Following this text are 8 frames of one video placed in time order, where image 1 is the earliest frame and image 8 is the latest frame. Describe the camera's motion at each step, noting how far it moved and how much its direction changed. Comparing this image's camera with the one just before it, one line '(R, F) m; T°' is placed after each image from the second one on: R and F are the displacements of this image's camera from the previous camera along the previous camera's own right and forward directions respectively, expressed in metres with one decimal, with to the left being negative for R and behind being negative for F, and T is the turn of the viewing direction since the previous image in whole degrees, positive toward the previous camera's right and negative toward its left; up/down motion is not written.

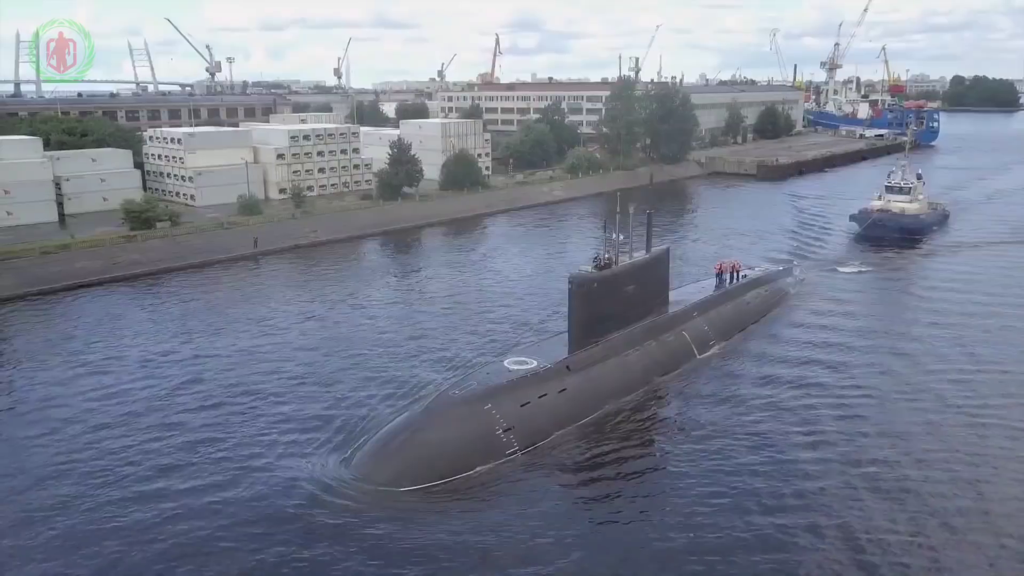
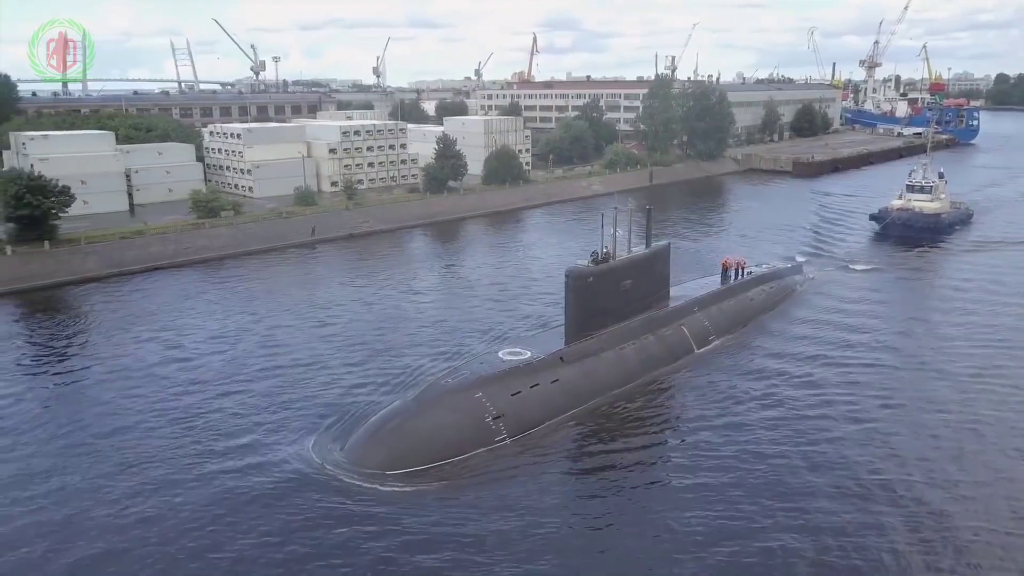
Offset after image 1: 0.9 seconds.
(-0.2, -0.9) m; -2°
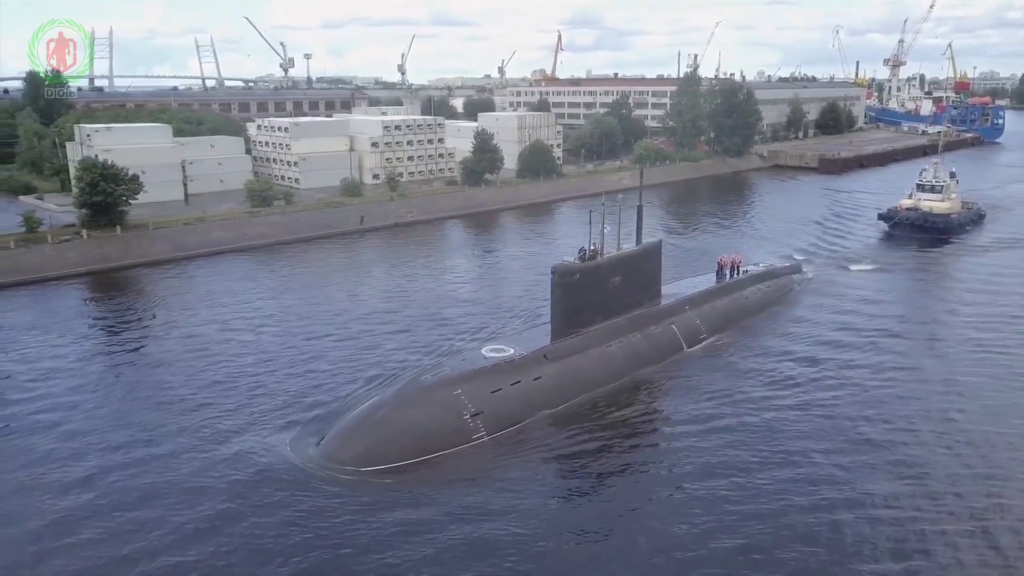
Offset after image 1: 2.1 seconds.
(-0.5, -0.9) m; -1°
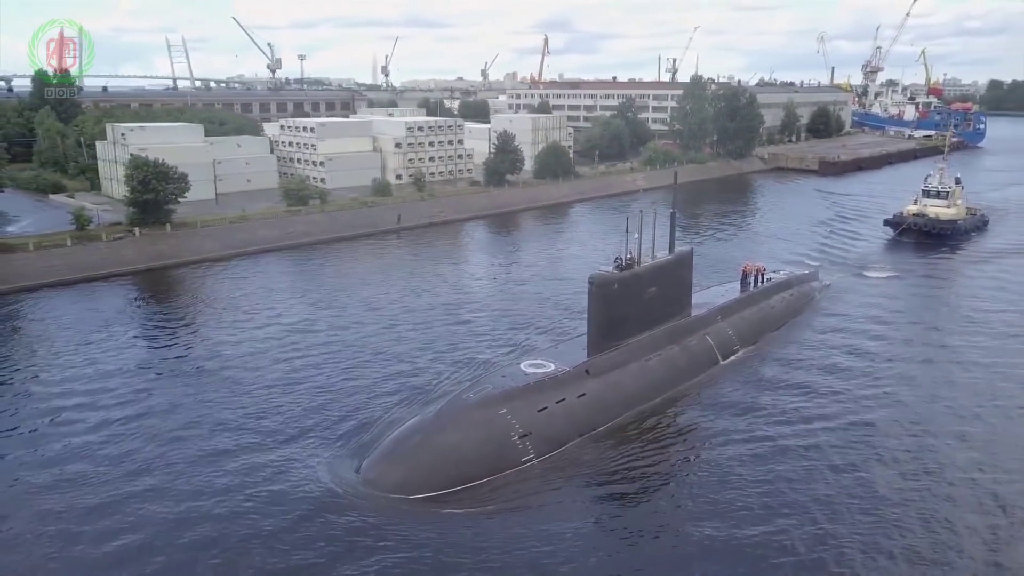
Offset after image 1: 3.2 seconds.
(-1.6, -0.4) m; +2°
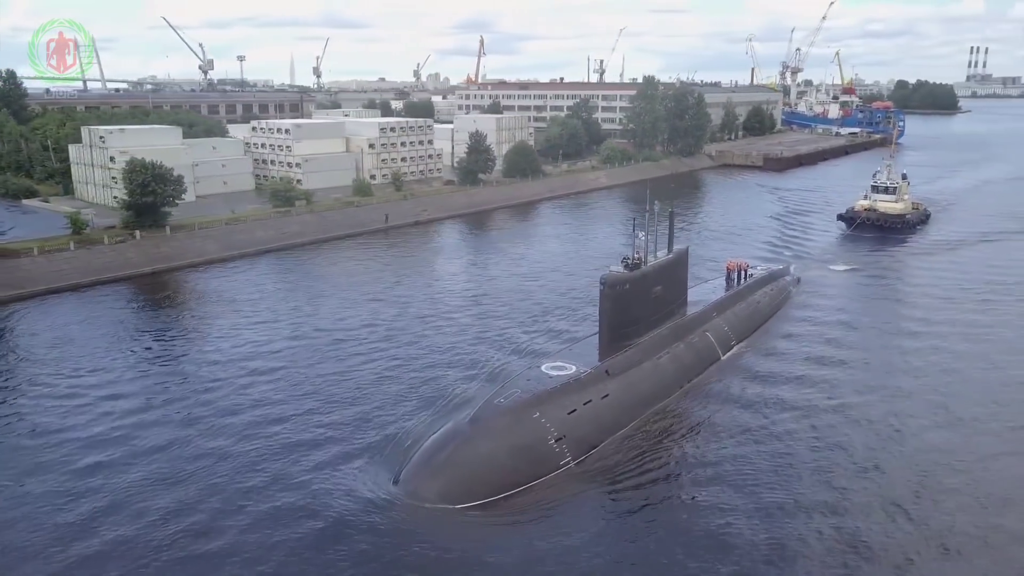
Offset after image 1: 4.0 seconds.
(-1.6, -0.5) m; +5°
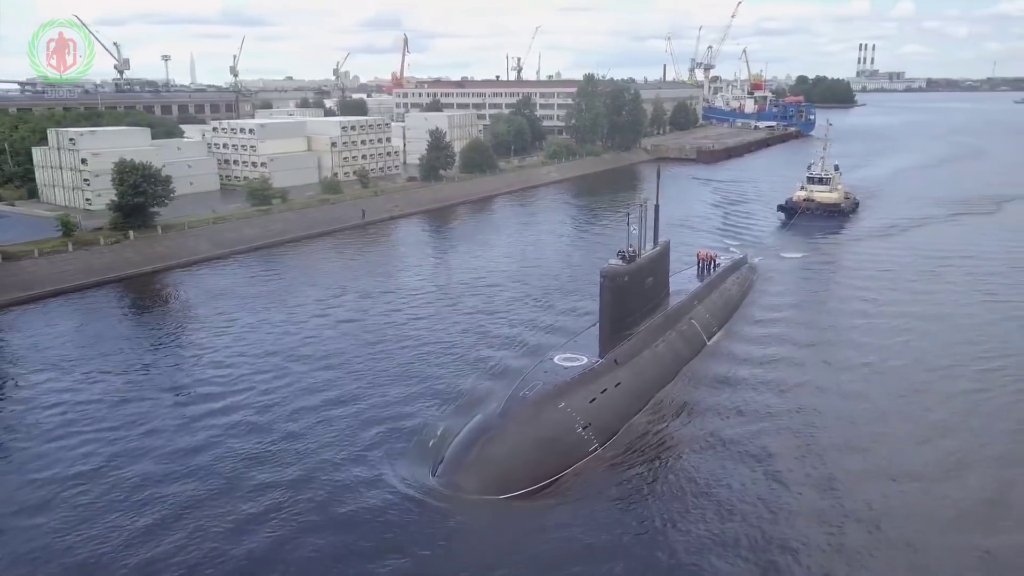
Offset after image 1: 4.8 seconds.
(-1.6, -0.9) m; +6°
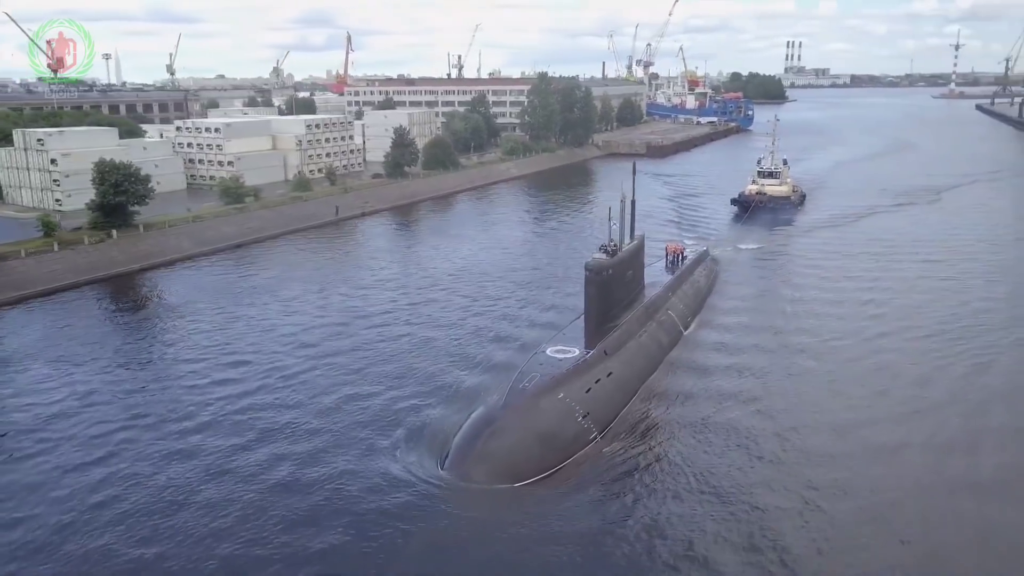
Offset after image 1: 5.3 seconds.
(-0.9, -0.6) m; +4°
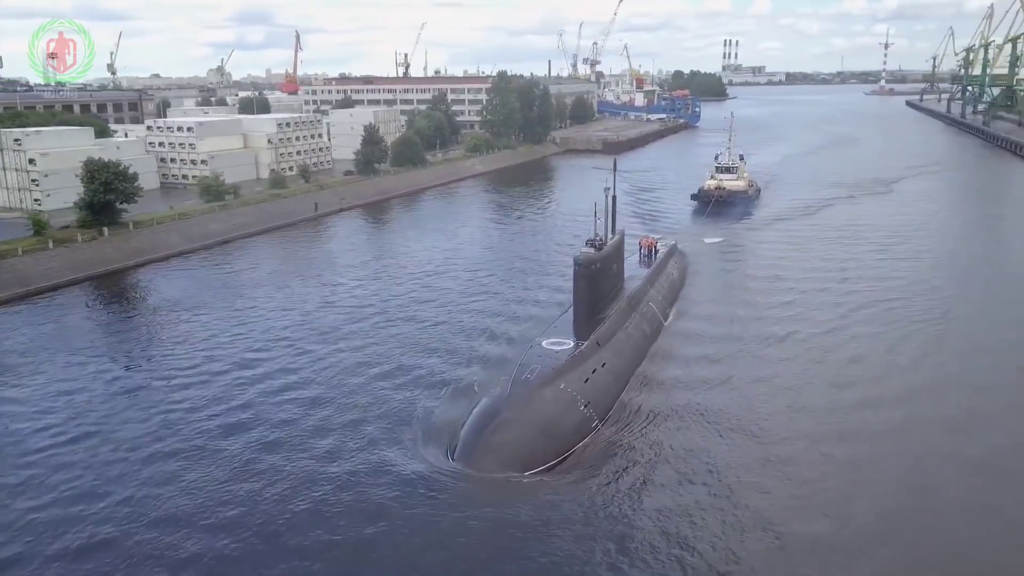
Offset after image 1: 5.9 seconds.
(-0.8, -0.8) m; +4°
